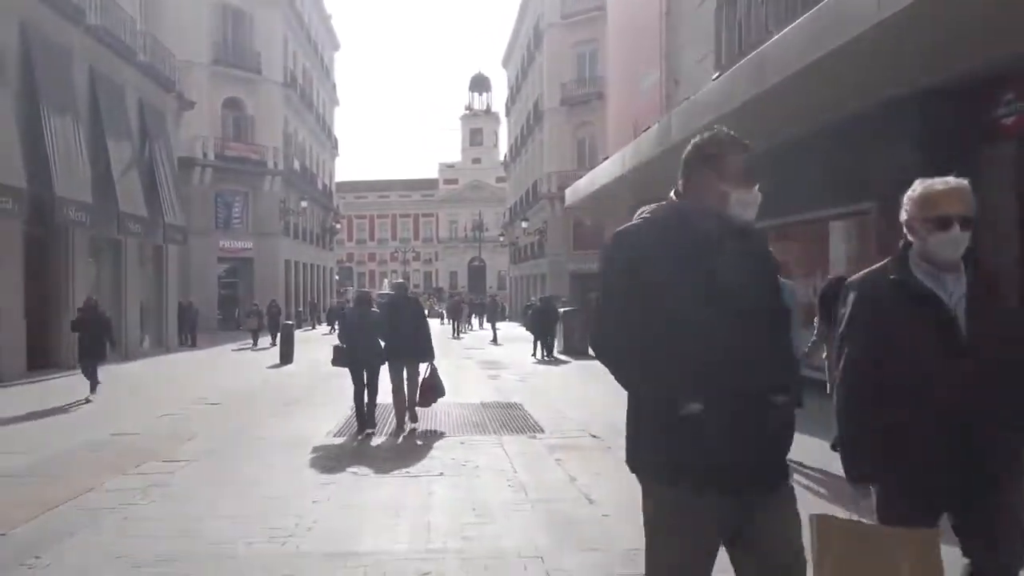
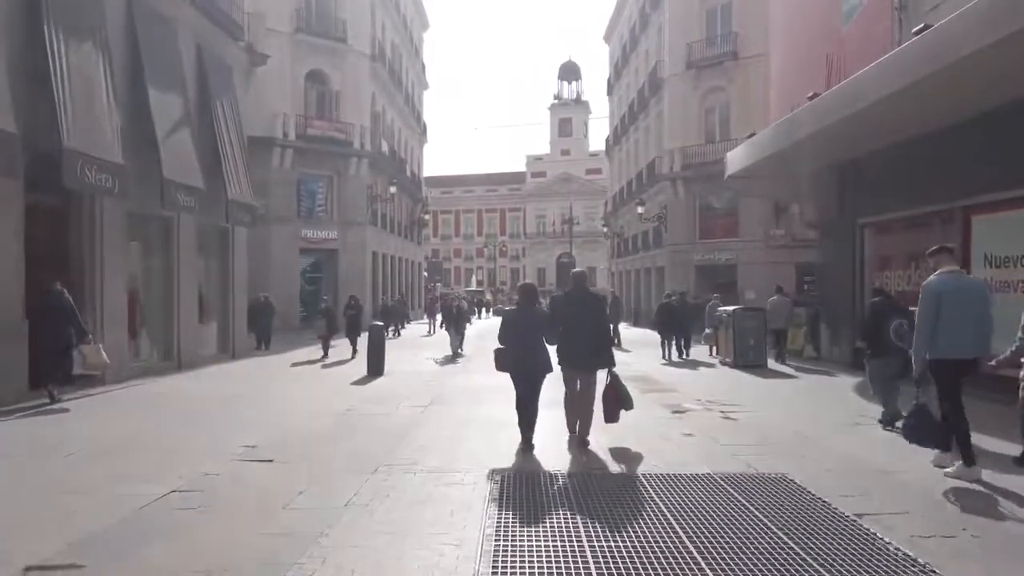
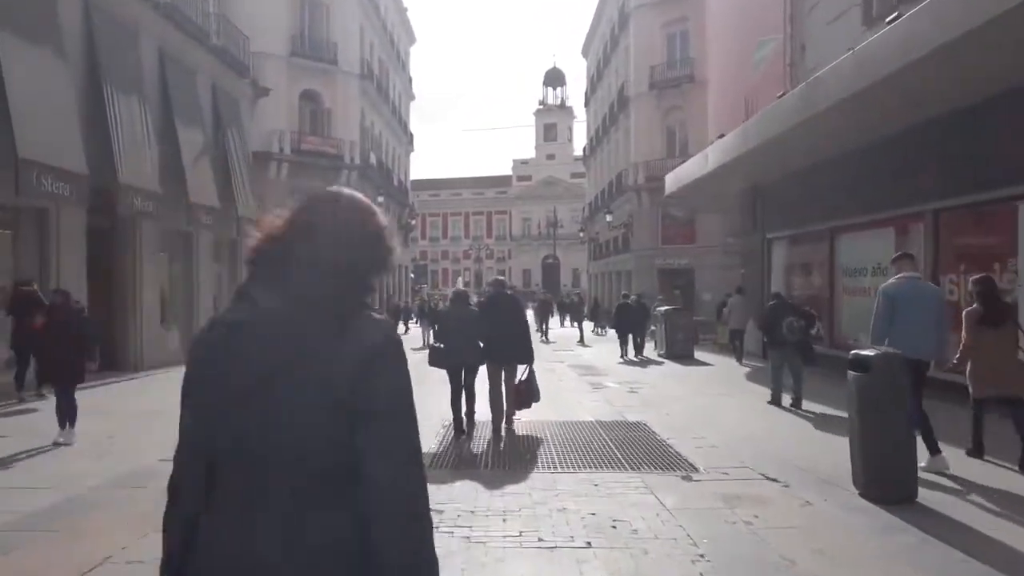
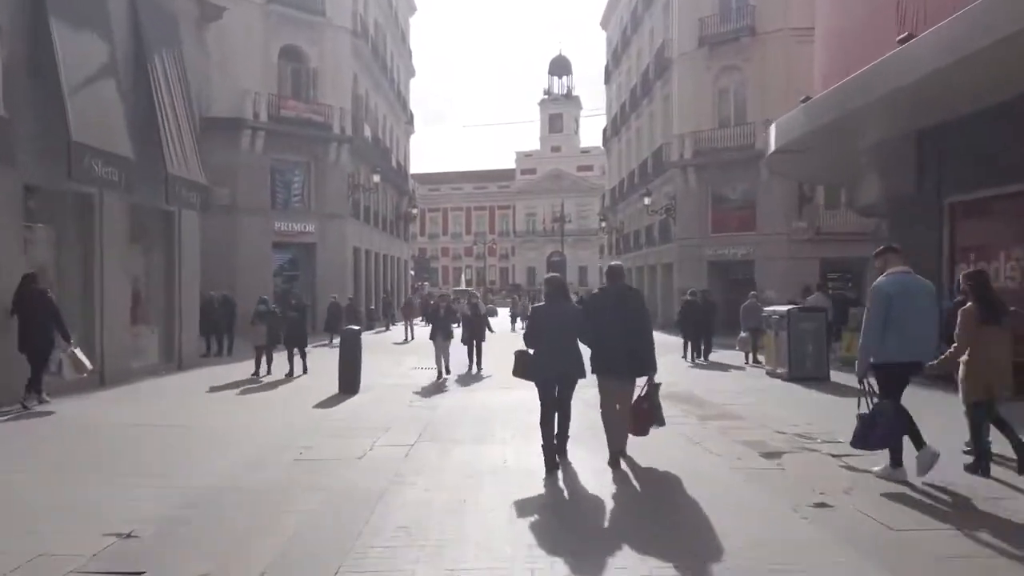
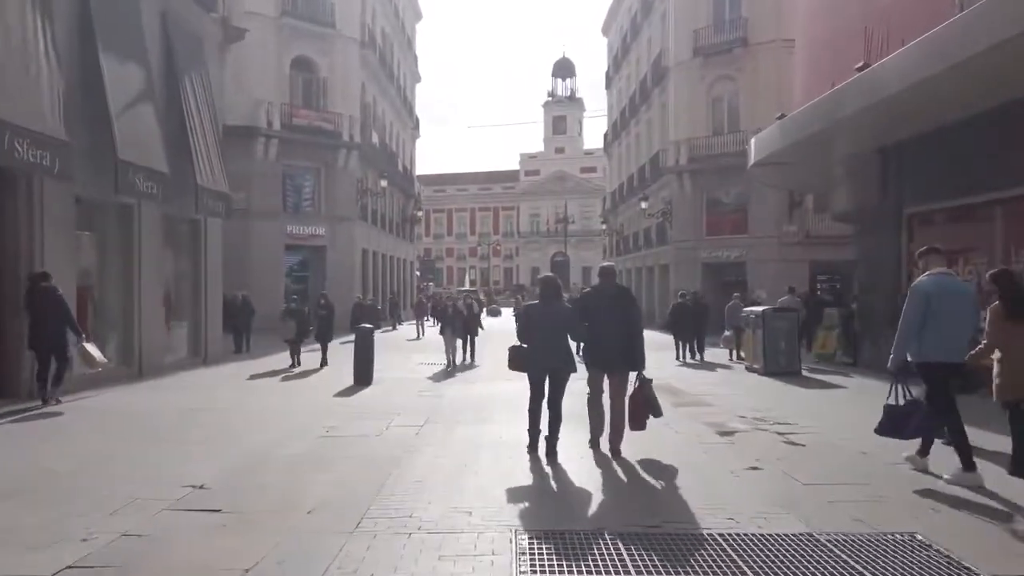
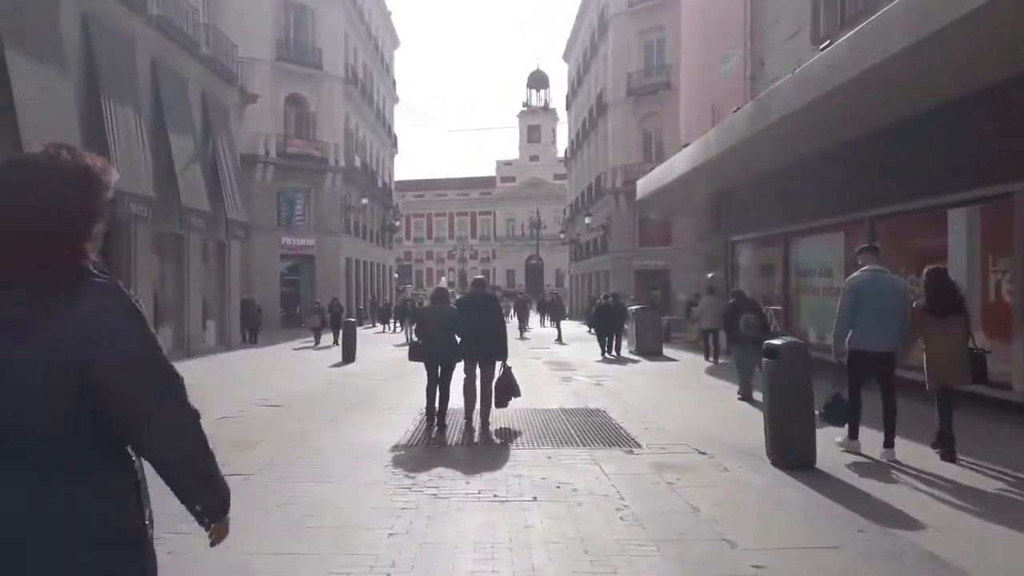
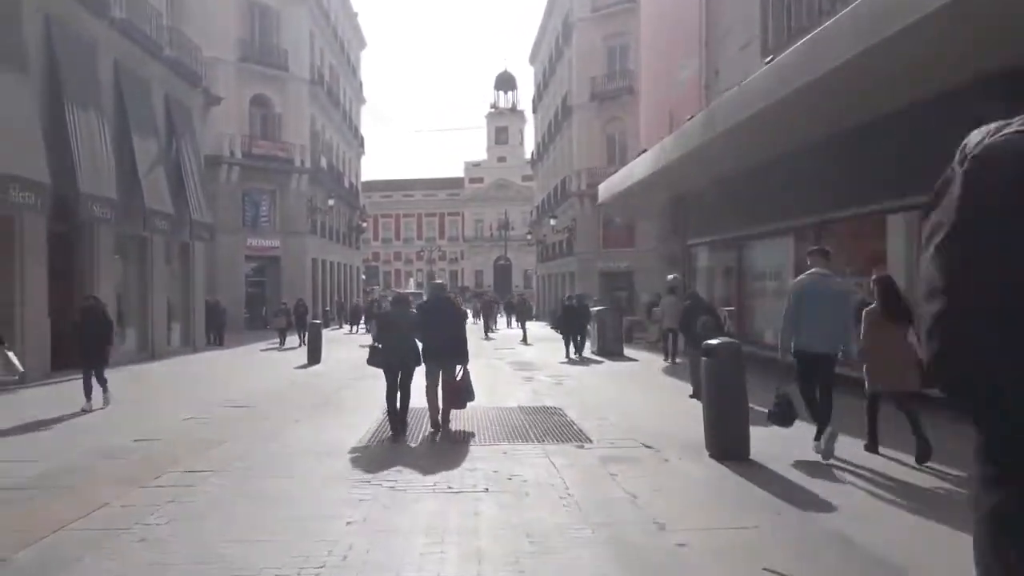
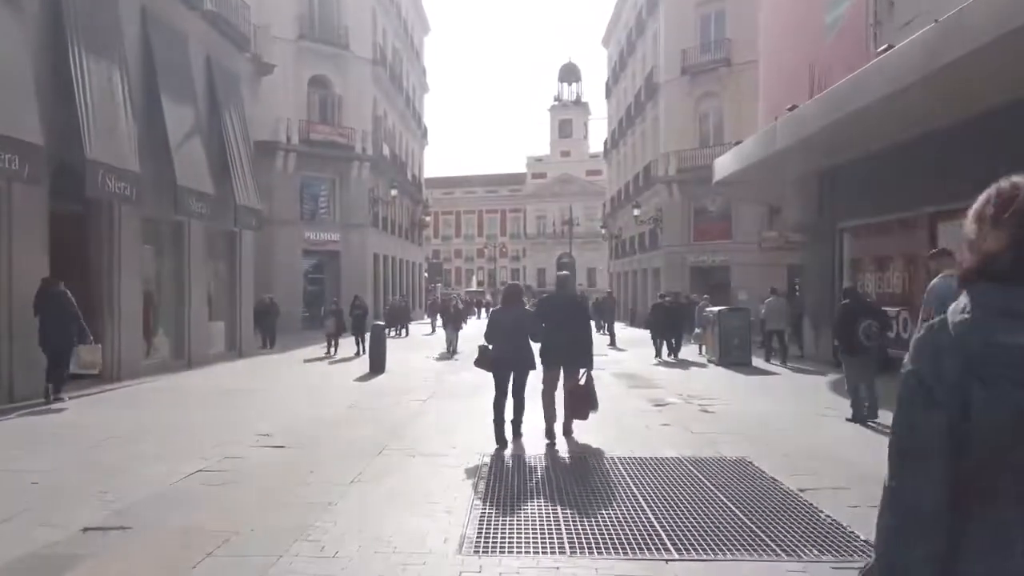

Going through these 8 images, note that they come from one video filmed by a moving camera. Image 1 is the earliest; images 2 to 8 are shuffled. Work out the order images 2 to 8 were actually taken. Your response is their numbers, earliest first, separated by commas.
7, 6, 3, 8, 2, 5, 4
